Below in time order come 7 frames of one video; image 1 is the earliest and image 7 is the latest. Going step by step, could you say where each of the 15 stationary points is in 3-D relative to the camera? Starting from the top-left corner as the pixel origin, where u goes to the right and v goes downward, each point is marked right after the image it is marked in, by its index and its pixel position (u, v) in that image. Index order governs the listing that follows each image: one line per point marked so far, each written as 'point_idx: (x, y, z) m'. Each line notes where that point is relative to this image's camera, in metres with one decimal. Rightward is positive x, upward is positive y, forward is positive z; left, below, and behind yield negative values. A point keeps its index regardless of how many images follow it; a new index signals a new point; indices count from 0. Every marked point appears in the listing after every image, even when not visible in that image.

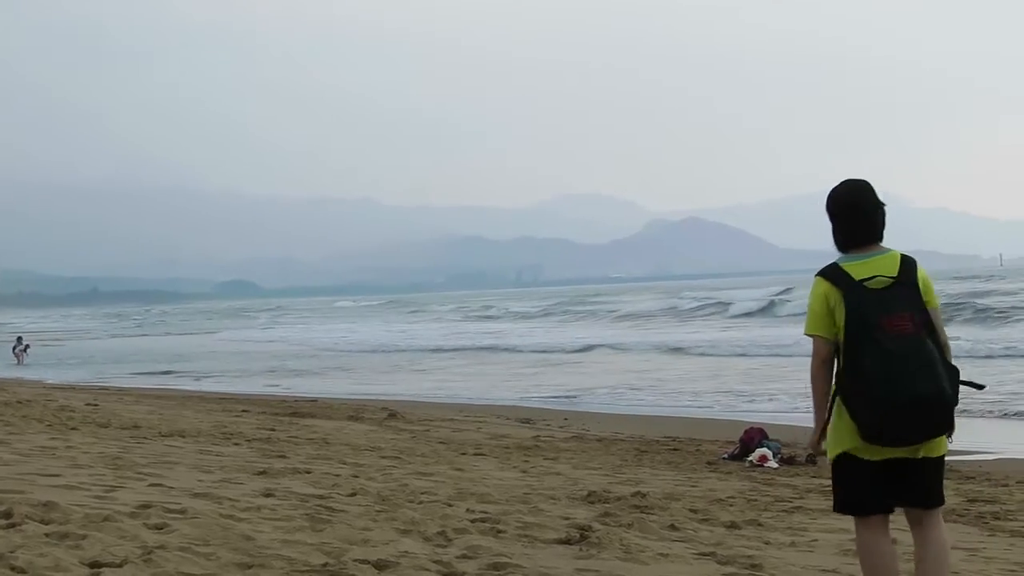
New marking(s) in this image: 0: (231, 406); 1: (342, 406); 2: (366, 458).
0: (-2.7, -1.1, +8.4) m
1: (-1.7, -1.2, +8.9) m
2: (-0.8, -0.8, +4.9) m
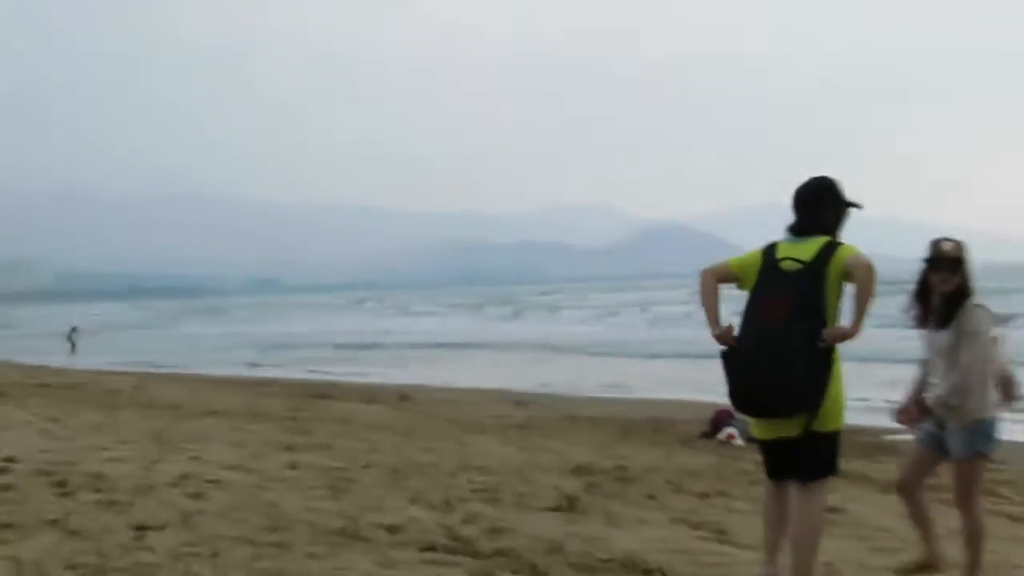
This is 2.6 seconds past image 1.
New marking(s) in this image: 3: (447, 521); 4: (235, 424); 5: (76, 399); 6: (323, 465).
0: (-2.6, -0.9, +8.7) m
1: (-1.7, -1.0, +9.2) m
2: (-0.8, -0.8, +5.2) m
3: (-0.3, -0.9, +3.3) m
4: (-1.6, -0.7, +5.1) m
5: (-2.9, -0.7, +5.8) m
6: (-0.8, -0.8, +4.0) m
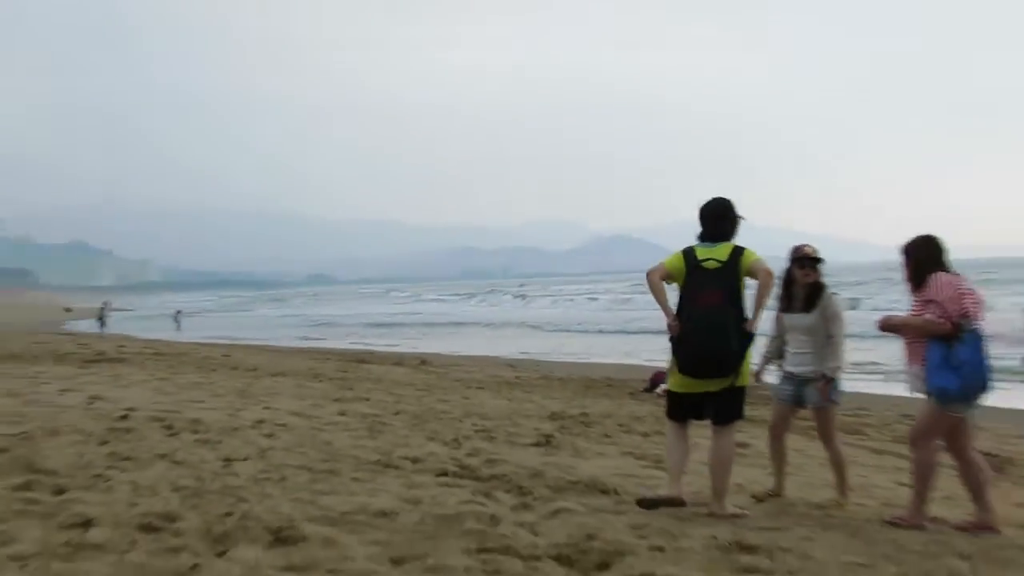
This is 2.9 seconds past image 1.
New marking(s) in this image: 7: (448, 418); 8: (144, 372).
0: (-2.6, -0.8, +9.6) m
1: (-1.6, -0.8, +10.1) m
2: (-0.8, -0.7, +6.1) m
3: (-0.3, -0.8, +4.2) m
4: (-1.6, -0.6, +6.0) m
5: (-2.9, -0.6, +6.7) m
6: (-0.8, -0.7, +4.9) m
7: (-0.4, -0.7, +5.0) m
8: (-2.4, -0.6, +5.6) m
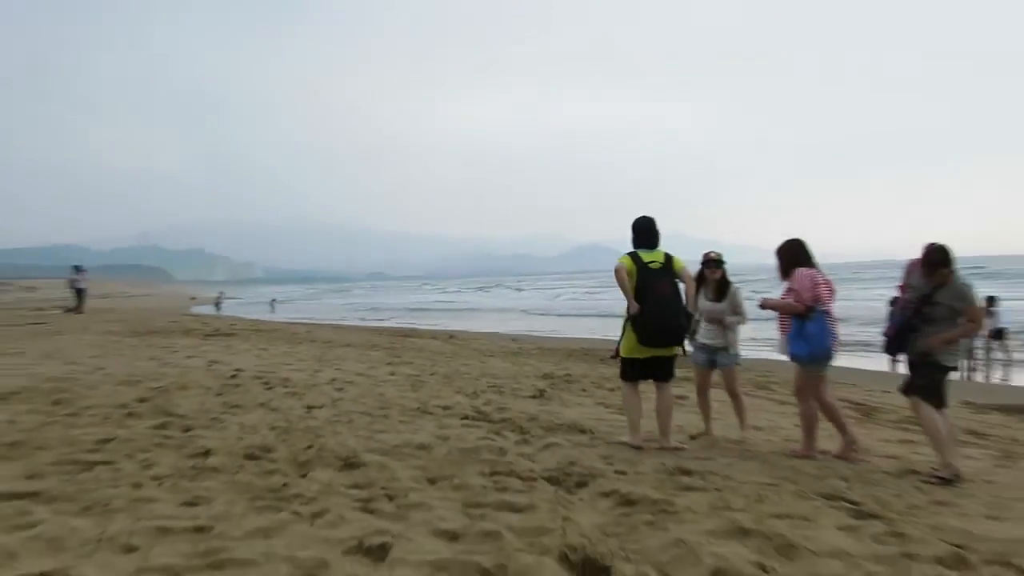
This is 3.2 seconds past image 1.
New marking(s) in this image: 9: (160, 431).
0: (-2.4, -0.6, +11.0) m
1: (-1.4, -0.6, +11.5) m
2: (-0.7, -0.6, +7.4) m
3: (-0.3, -0.8, +5.5) m
4: (-1.5, -0.5, +7.3) m
5: (-2.8, -0.5, +8.1) m
6: (-0.8, -0.6, +6.3) m
7: (-0.3, -0.7, +6.3) m
8: (-2.3, -0.5, +7.0) m
9: (-2.1, -0.8, +5.3) m
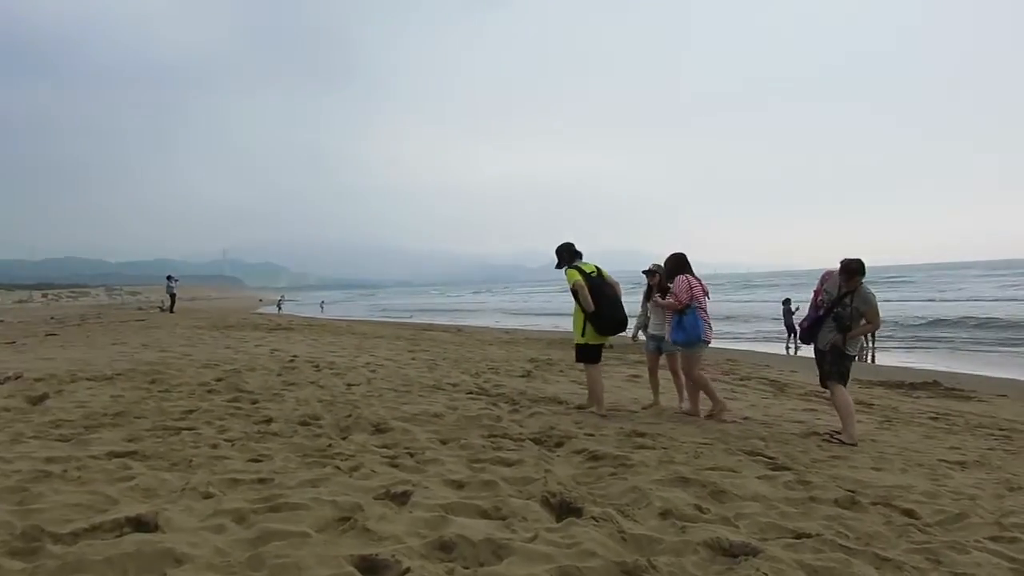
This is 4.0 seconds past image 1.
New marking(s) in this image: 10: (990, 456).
0: (-2.3, -0.7, +12.4) m
1: (-1.3, -0.7, +12.9) m
2: (-0.7, -0.7, +8.8) m
3: (-0.3, -0.8, +6.9) m
4: (-1.5, -0.6, +8.7) m
5: (-2.8, -0.5, +9.5) m
6: (-0.8, -0.7, +7.7) m
7: (-0.3, -0.7, +7.7) m
8: (-2.3, -0.6, +8.4) m
9: (-2.1, -0.9, +6.8) m
10: (+3.3, -1.2, +6.1) m
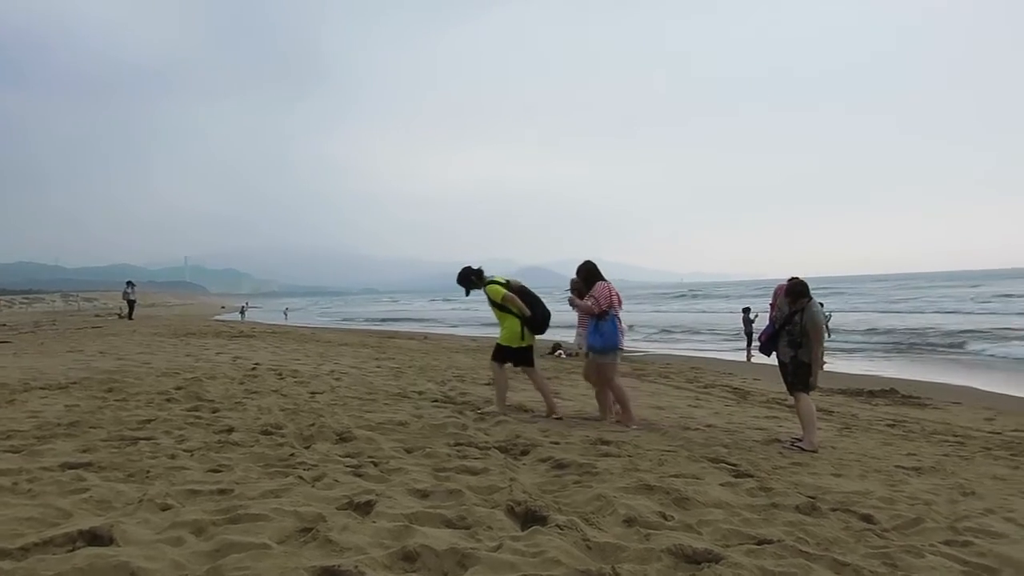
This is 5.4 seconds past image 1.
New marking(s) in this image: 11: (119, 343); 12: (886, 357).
0: (-2.9, -0.8, +12.3) m
1: (-1.9, -0.9, +12.8) m
2: (-1.1, -0.7, +8.7) m
3: (-0.6, -0.9, +6.9) m
4: (-1.9, -0.7, +8.6) m
5: (-3.2, -0.6, +9.3) m
6: (-1.1, -0.8, +7.6) m
7: (-0.6, -0.8, +7.6) m
8: (-2.7, -0.7, +8.3) m
9: (-2.4, -0.9, +6.6) m
10: (+3.1, -1.2, +6.2) m
11: (-4.2, -0.6, +9.4) m
12: (+6.8, -1.2, +16.0) m
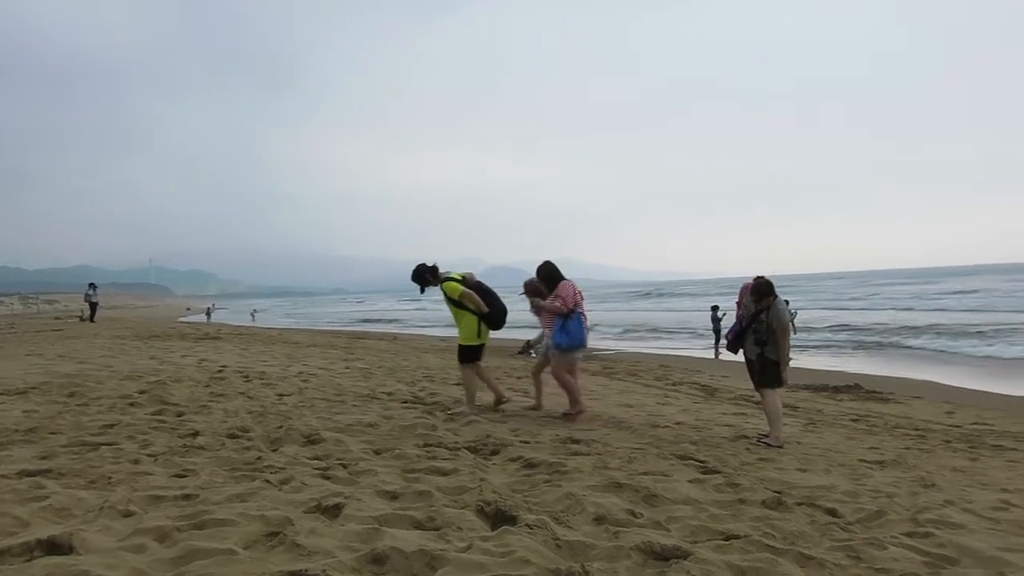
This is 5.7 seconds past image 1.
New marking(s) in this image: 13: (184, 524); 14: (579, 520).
0: (-3.4, -0.9, +12.1) m
1: (-2.5, -1.0, +12.7) m
2: (-1.4, -0.8, +8.7) m
3: (-0.8, -0.9, +6.9) m
4: (-2.2, -0.7, +8.5) m
5: (-3.5, -0.7, +9.2) m
6: (-1.4, -0.8, +7.6) m
7: (-0.9, -0.8, +7.6) m
8: (-3.0, -0.7, +8.2) m
9: (-2.6, -1.0, +6.5) m
10: (+2.8, -1.2, +6.4) m
11: (-4.5, -0.6, +9.2) m
12: (+6.1, -1.3, +16.4) m
13: (-1.8, -1.3, +4.9) m
14: (+0.4, -1.3, +5.2) m
